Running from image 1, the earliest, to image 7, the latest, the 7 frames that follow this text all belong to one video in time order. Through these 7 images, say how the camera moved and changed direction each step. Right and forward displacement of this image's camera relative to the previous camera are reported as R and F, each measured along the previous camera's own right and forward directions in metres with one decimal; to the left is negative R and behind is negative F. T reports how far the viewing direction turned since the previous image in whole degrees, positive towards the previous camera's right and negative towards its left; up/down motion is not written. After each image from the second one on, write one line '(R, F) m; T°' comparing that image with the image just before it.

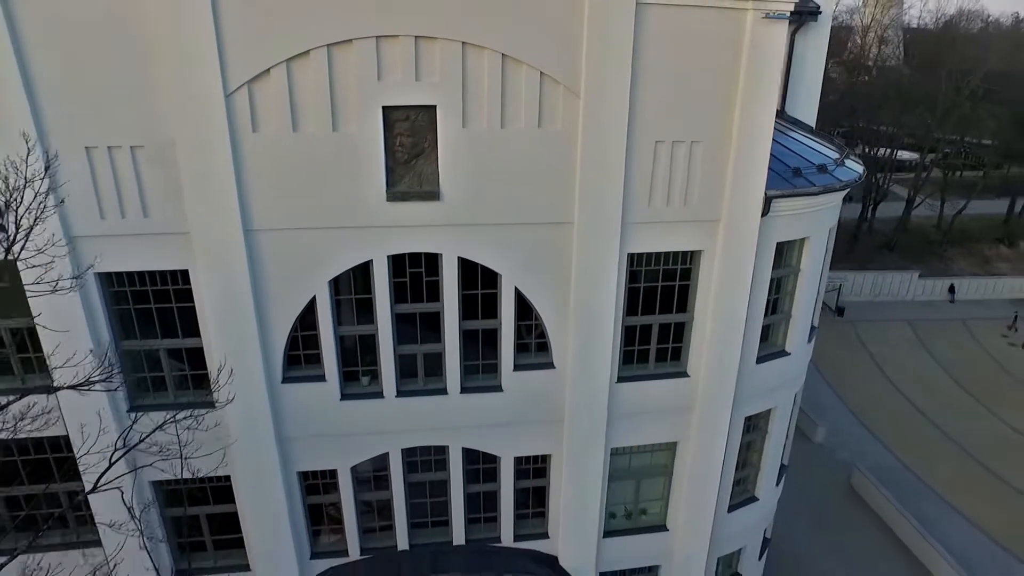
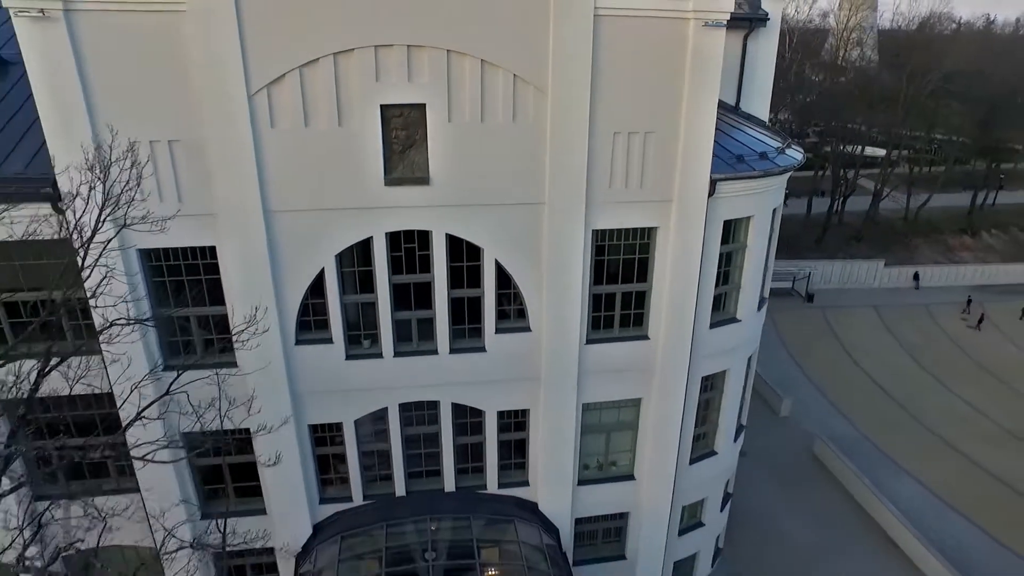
(+0.1, -1.4) m; +1°
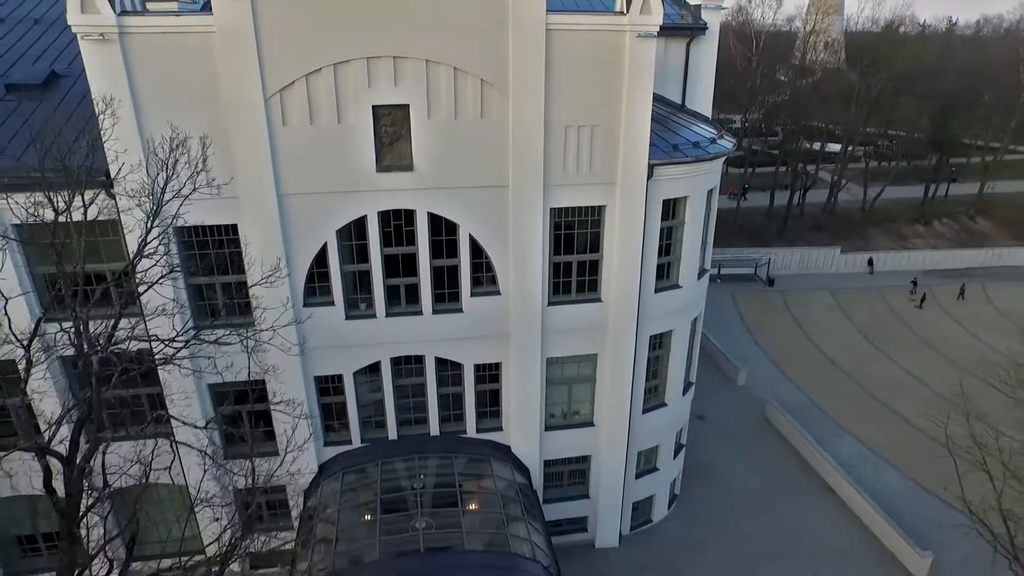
(+0.3, -2.0) m; +1°
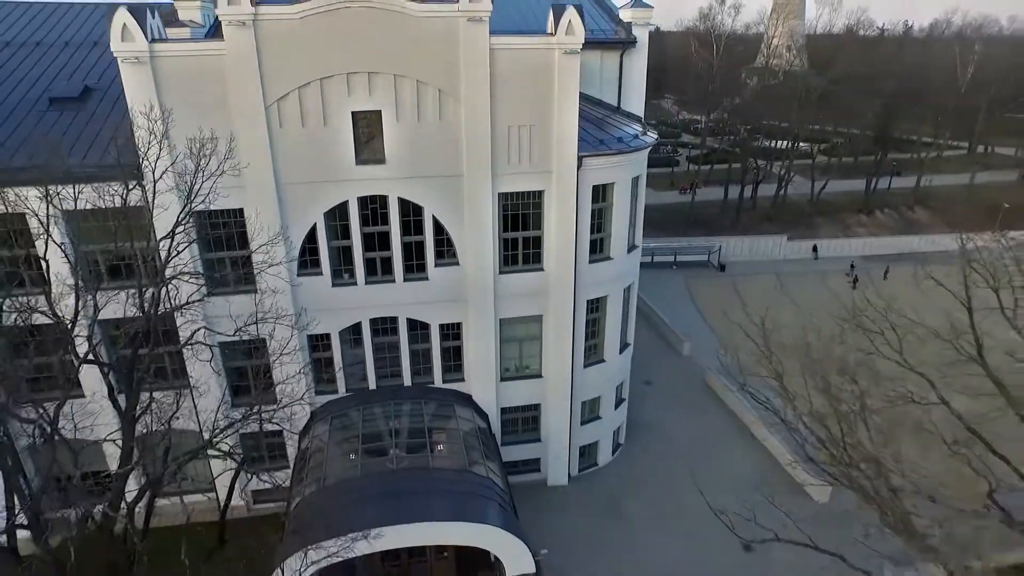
(+0.6, -2.8) m; +1°
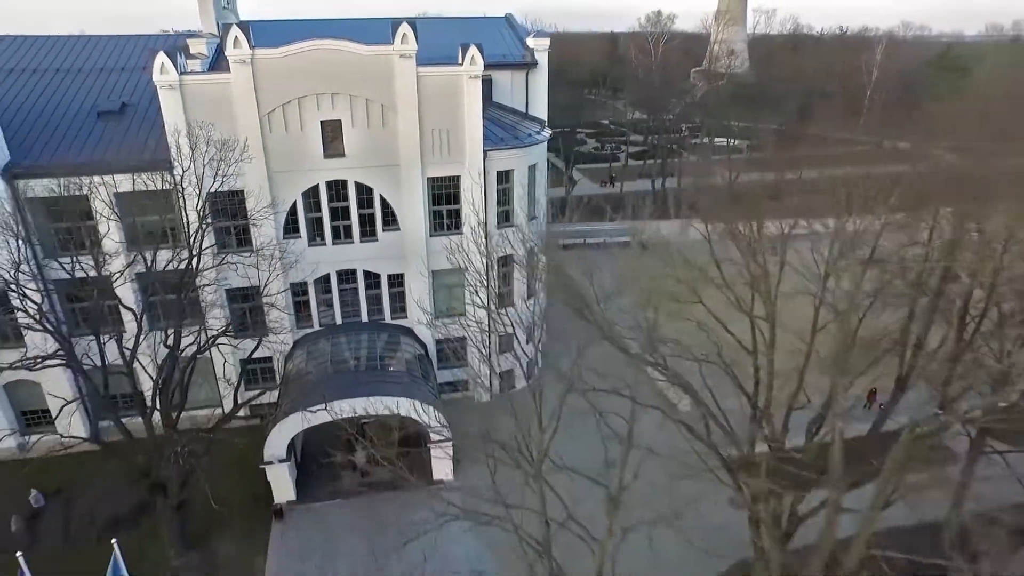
(+1.5, -6.0) m; +2°
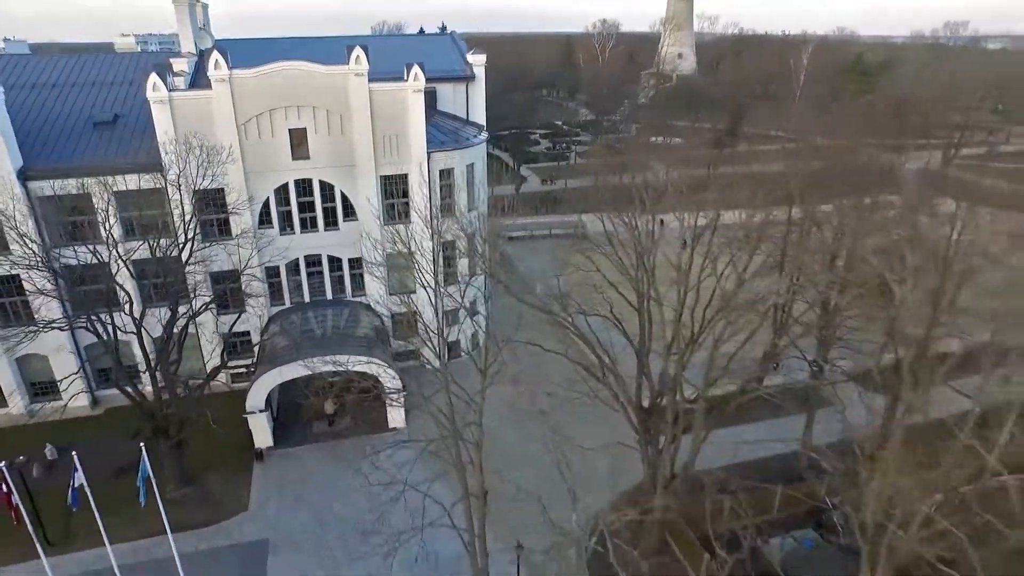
(+0.9, -4.1) m; +2°
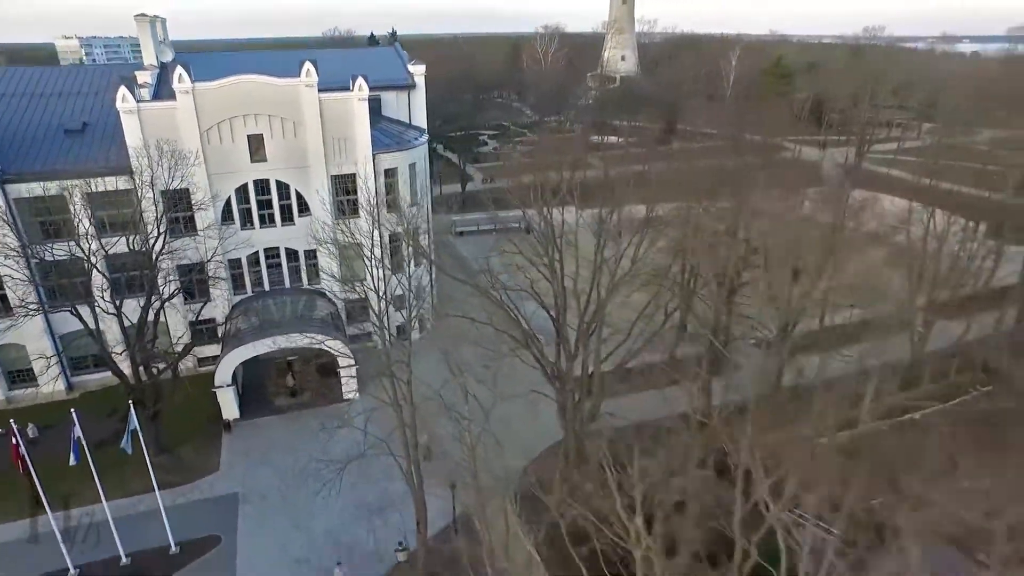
(+0.7, -3.2) m; +3°
